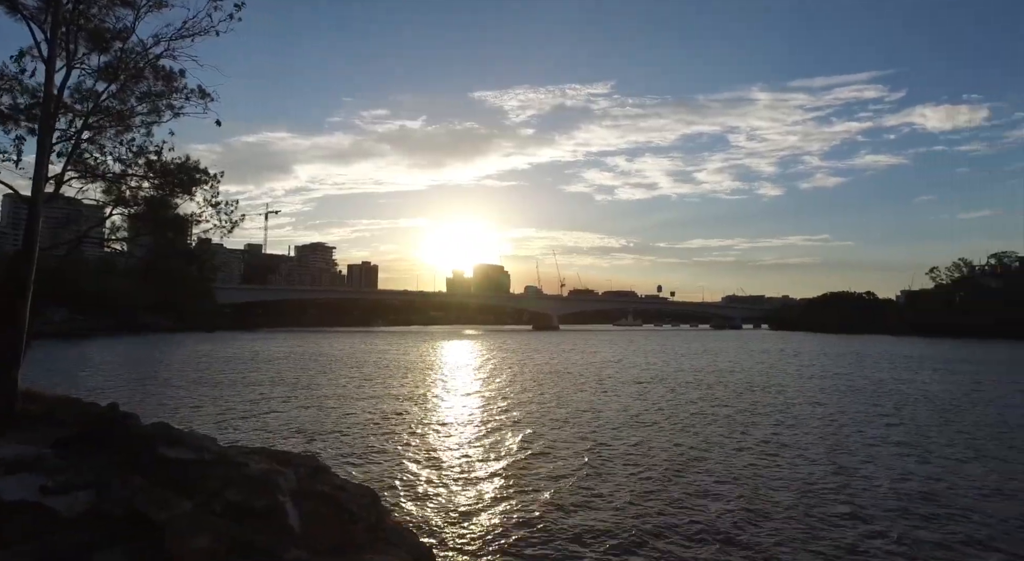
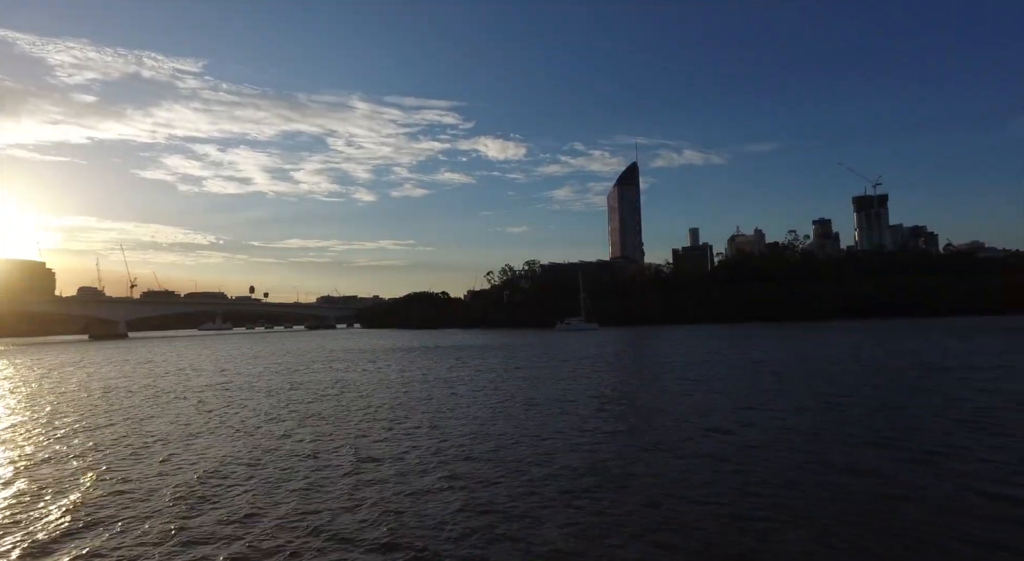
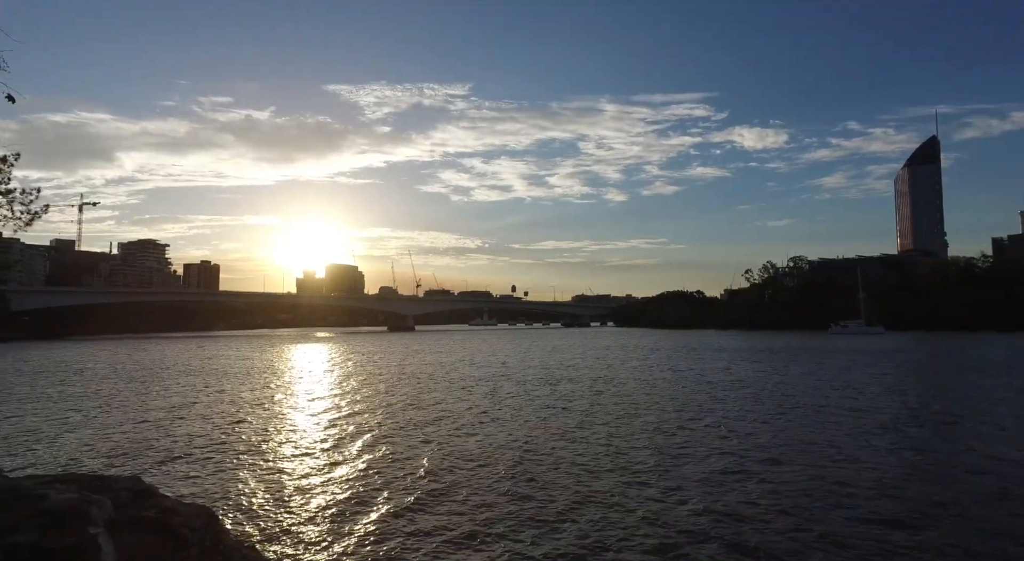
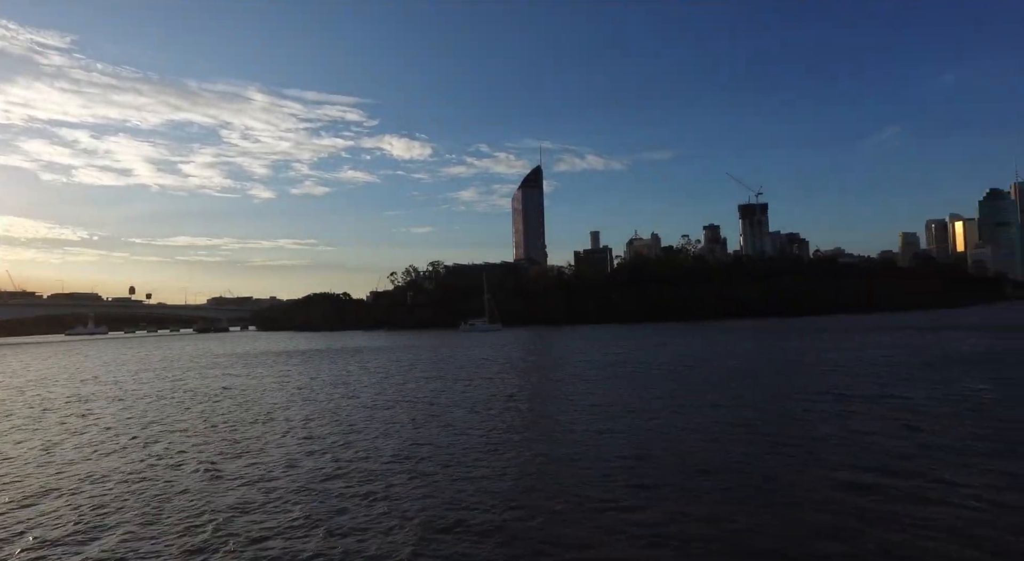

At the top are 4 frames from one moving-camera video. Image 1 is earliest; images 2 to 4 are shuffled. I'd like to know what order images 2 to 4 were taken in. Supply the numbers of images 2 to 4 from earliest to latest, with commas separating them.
3, 2, 4
